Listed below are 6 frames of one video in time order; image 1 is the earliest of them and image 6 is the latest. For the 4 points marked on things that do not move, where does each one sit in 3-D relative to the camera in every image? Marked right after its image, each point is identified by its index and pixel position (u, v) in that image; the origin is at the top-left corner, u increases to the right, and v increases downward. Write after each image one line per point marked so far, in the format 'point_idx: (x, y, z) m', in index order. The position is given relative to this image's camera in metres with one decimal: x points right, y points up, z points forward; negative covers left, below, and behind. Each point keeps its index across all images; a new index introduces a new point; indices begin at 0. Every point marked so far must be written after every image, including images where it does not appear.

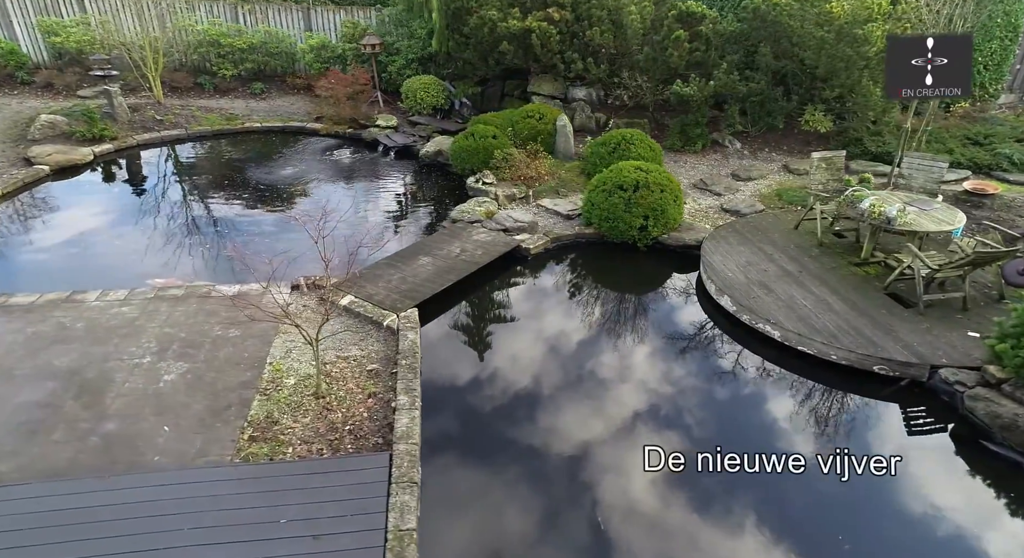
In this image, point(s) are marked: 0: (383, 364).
0: (-1.0, -0.6, +4.2) m
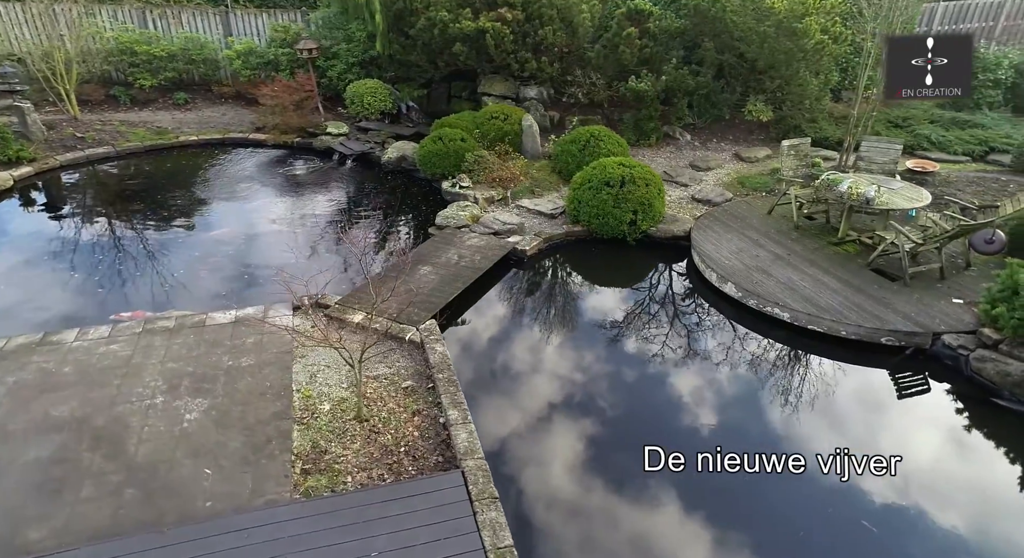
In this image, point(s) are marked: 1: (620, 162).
0: (-0.7, -0.7, +4.1) m
1: (+1.2, +1.4, +6.5) m
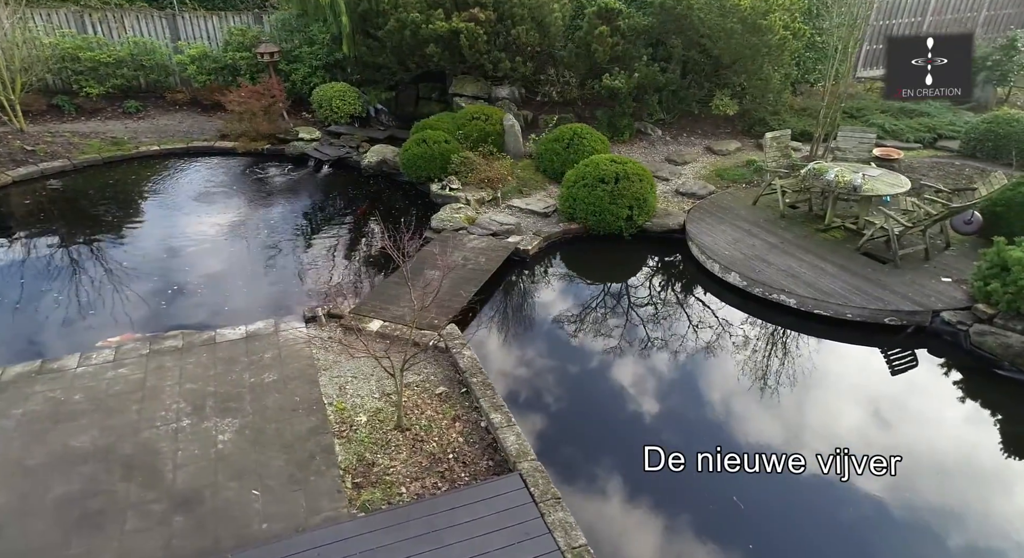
0: (-0.5, -0.8, +4.1) m
1: (+1.2, +1.4, +6.7) m
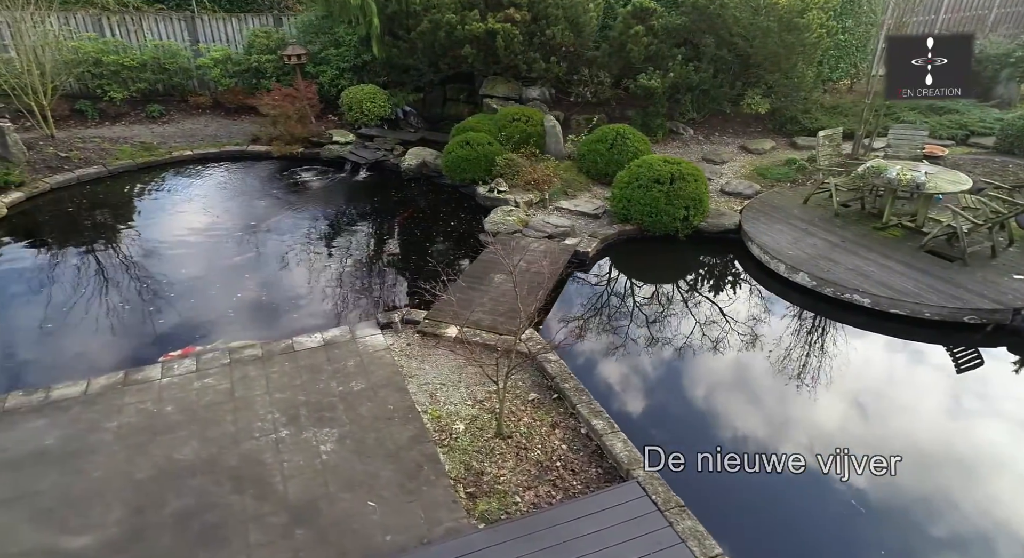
0: (+0.2, -0.8, +4.1) m
1: (+1.8, +1.4, +6.6) m
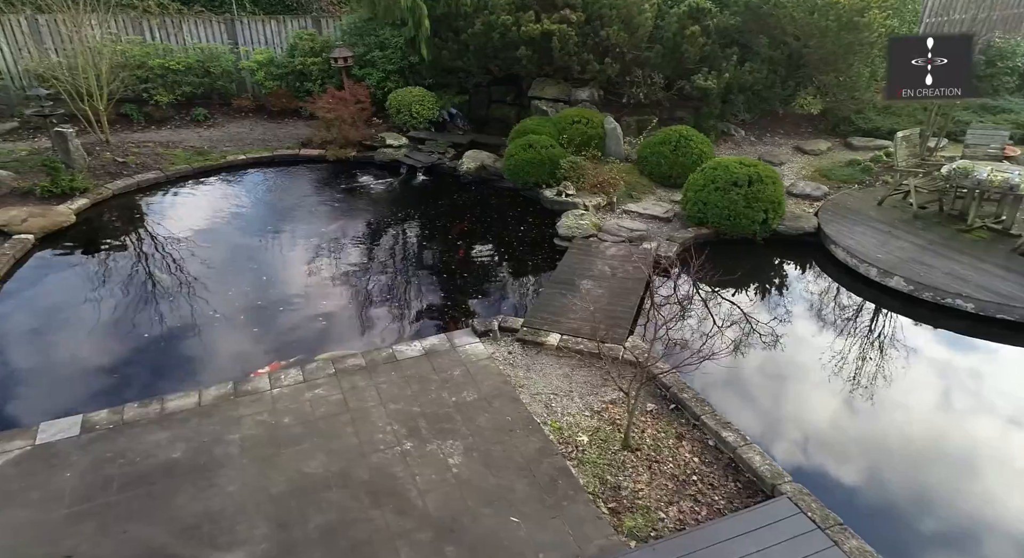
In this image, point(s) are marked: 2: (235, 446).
0: (+1.0, -0.9, +4.0) m
1: (+2.6, +1.3, +6.5) m
2: (-1.7, -1.0, +3.5) m
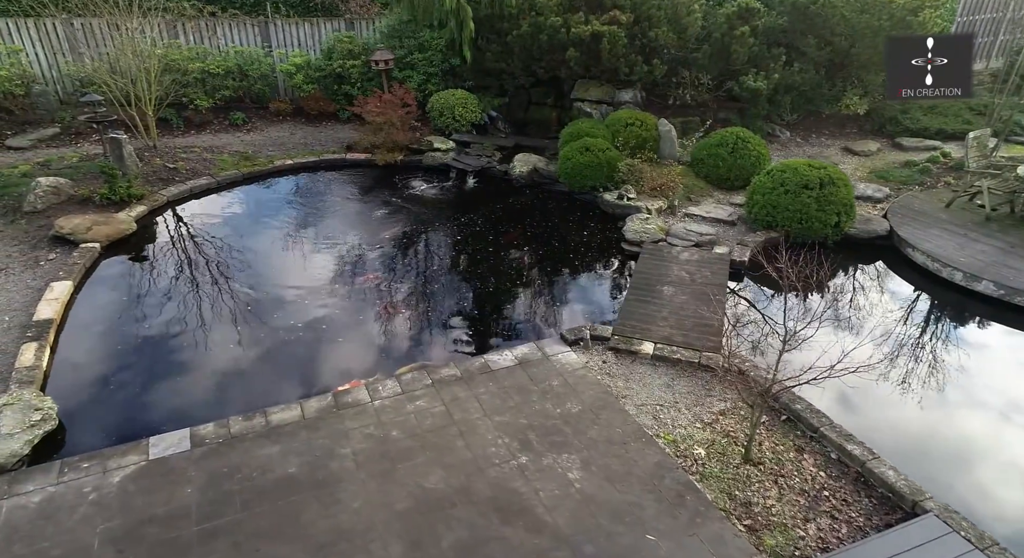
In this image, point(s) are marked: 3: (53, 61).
0: (+1.7, -0.9, +3.9) m
1: (+3.4, +1.3, +6.4) m
2: (-1.0, -1.1, +3.5) m
3: (-8.8, +4.2, +11.0) m
